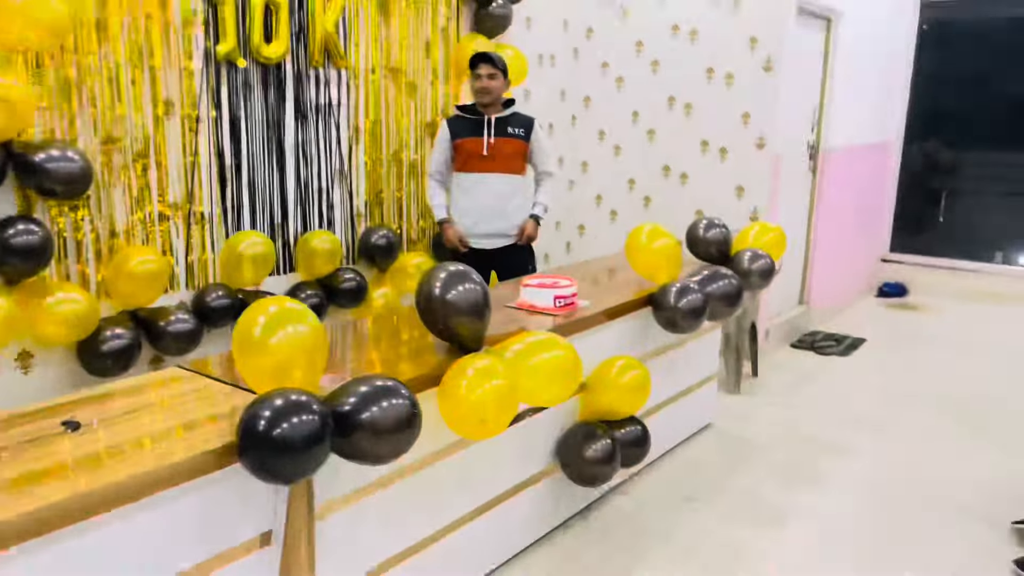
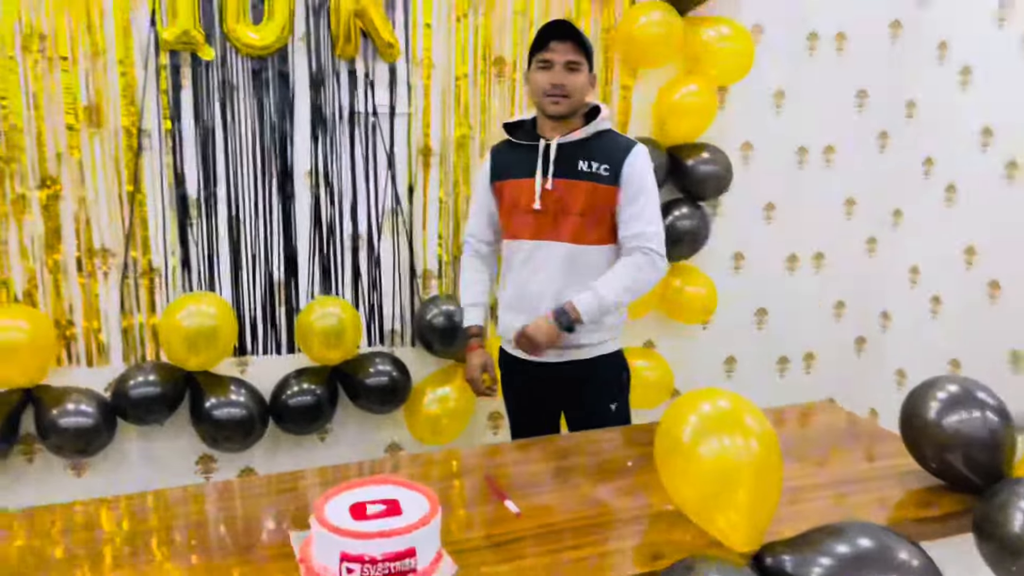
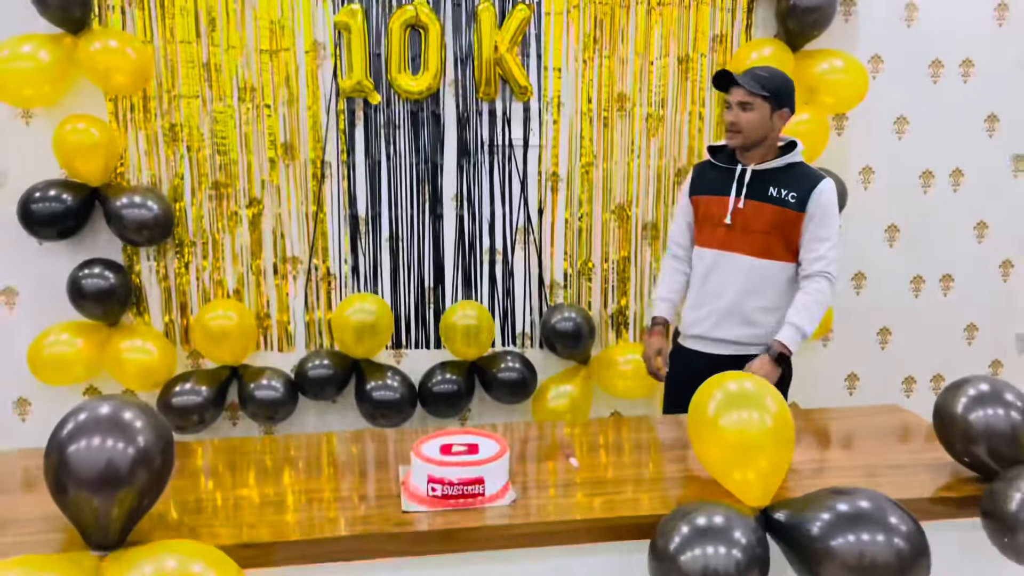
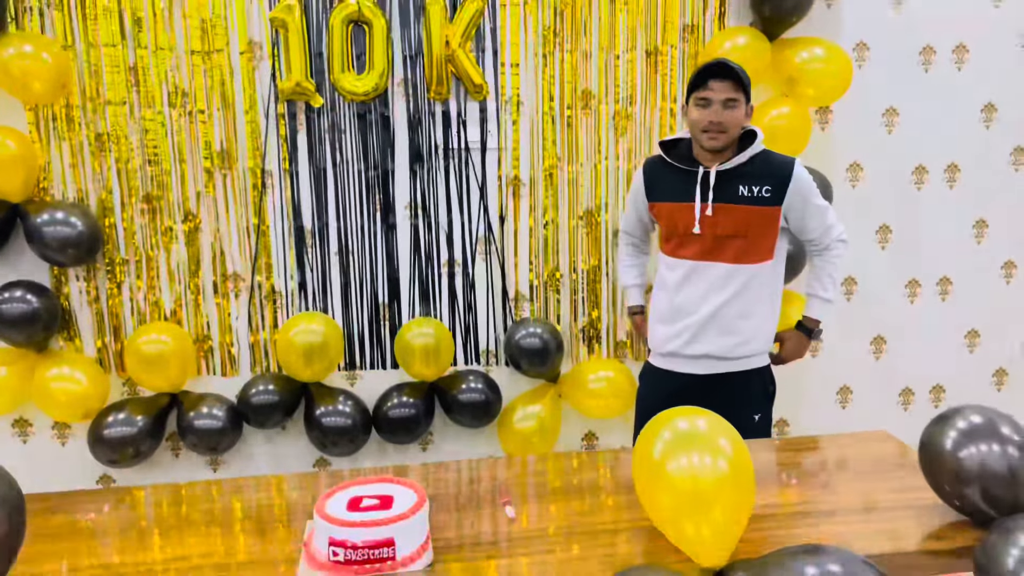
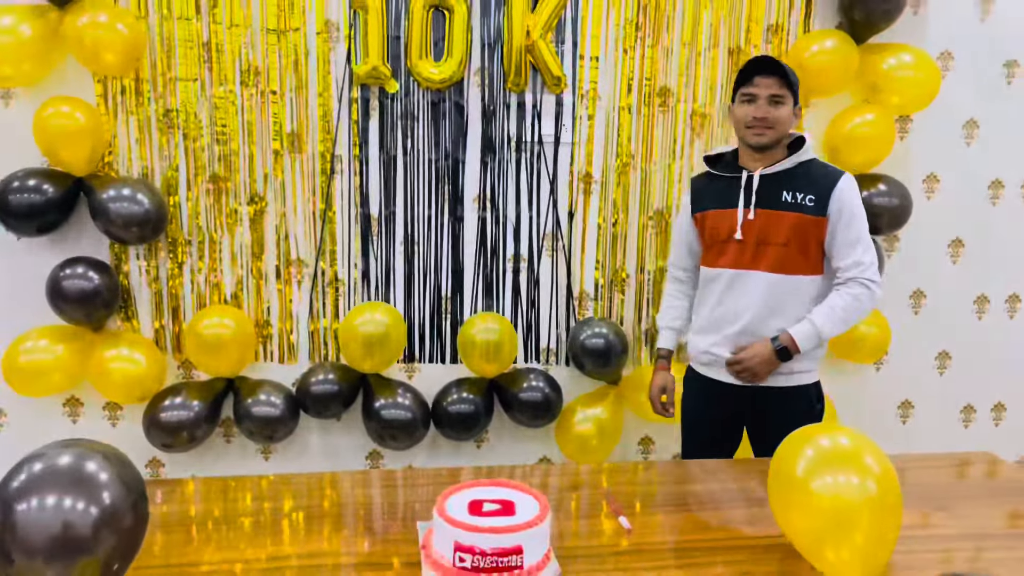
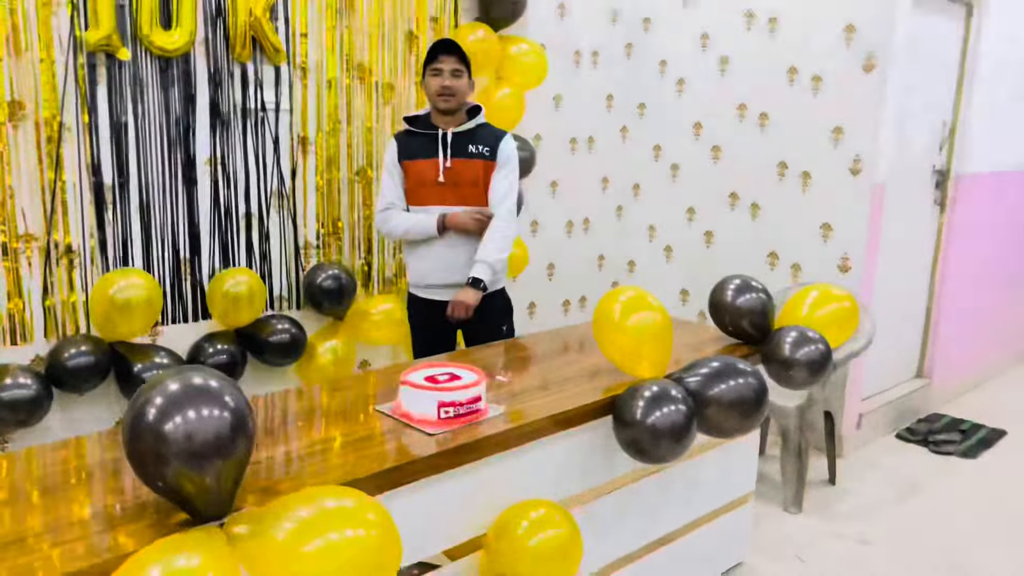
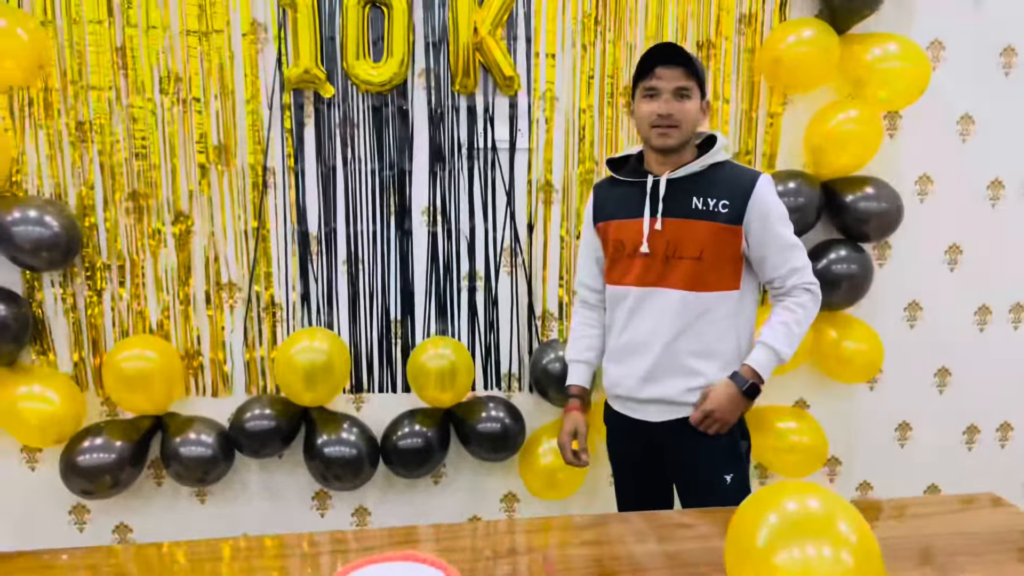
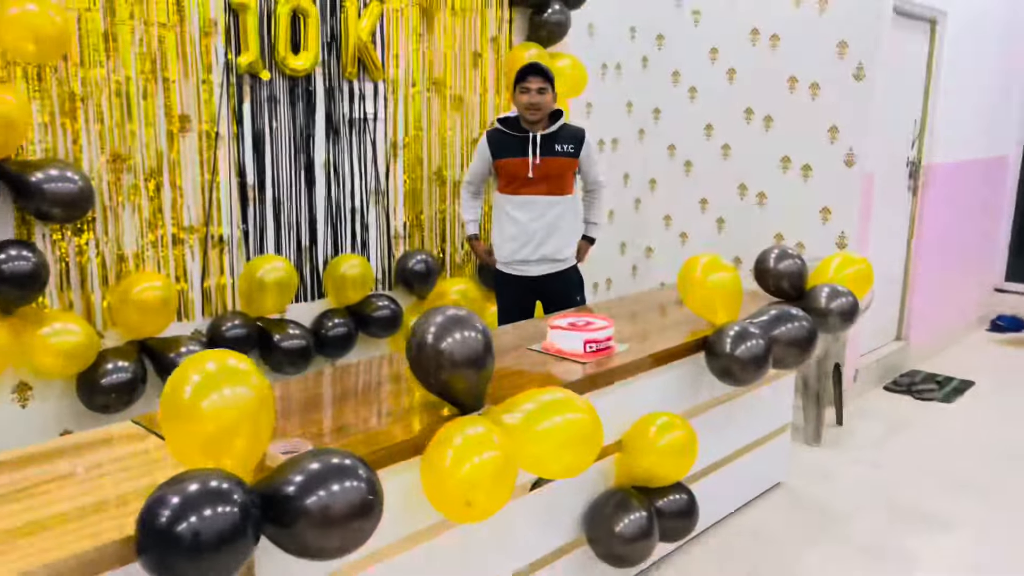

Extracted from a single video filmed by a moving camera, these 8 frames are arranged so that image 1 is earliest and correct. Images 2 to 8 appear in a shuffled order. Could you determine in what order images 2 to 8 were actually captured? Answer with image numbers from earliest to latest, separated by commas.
8, 6, 2, 7, 5, 4, 3
